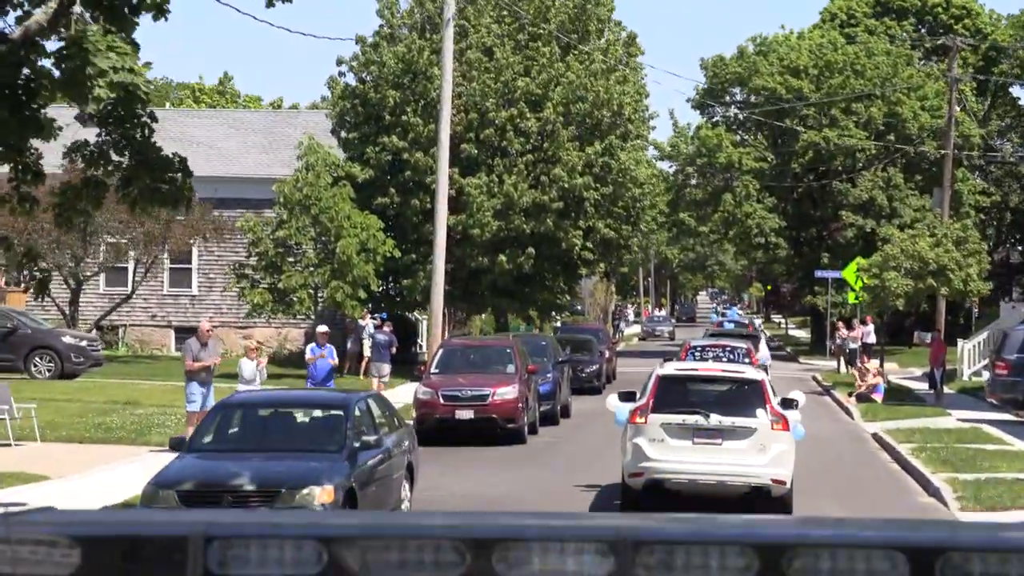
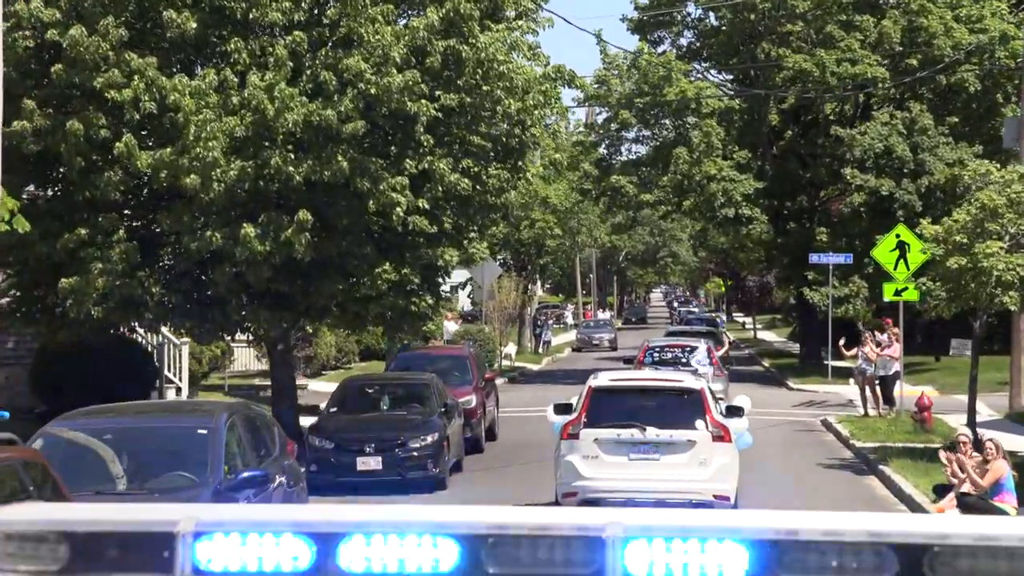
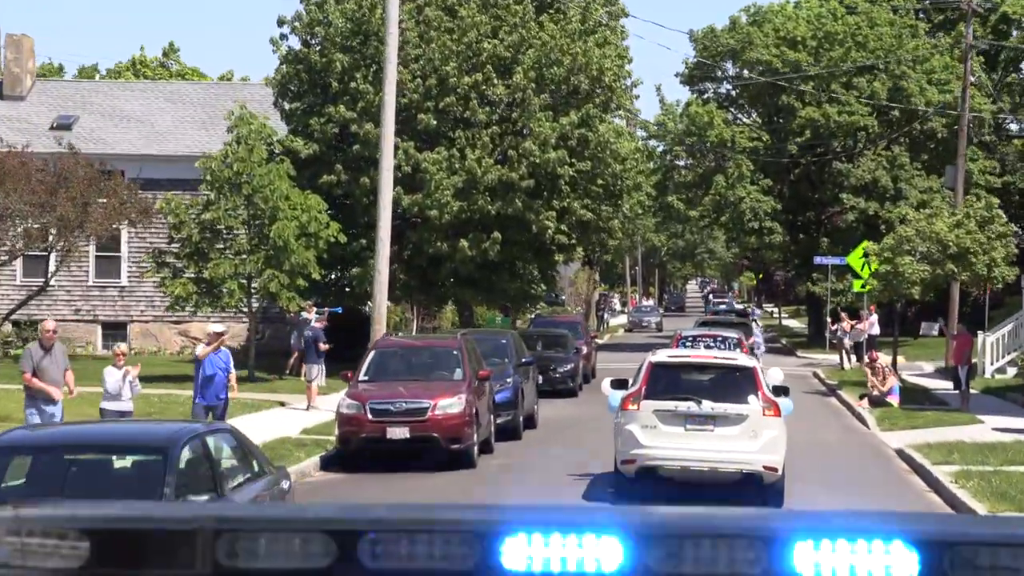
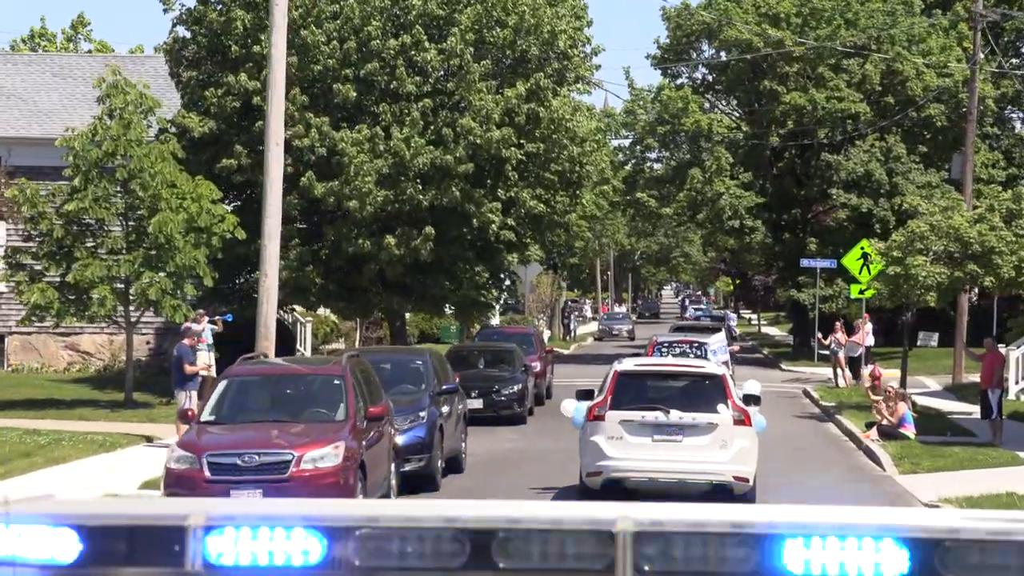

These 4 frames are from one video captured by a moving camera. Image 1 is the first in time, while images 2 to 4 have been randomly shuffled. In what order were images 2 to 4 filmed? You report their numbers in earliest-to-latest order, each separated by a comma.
3, 4, 2
